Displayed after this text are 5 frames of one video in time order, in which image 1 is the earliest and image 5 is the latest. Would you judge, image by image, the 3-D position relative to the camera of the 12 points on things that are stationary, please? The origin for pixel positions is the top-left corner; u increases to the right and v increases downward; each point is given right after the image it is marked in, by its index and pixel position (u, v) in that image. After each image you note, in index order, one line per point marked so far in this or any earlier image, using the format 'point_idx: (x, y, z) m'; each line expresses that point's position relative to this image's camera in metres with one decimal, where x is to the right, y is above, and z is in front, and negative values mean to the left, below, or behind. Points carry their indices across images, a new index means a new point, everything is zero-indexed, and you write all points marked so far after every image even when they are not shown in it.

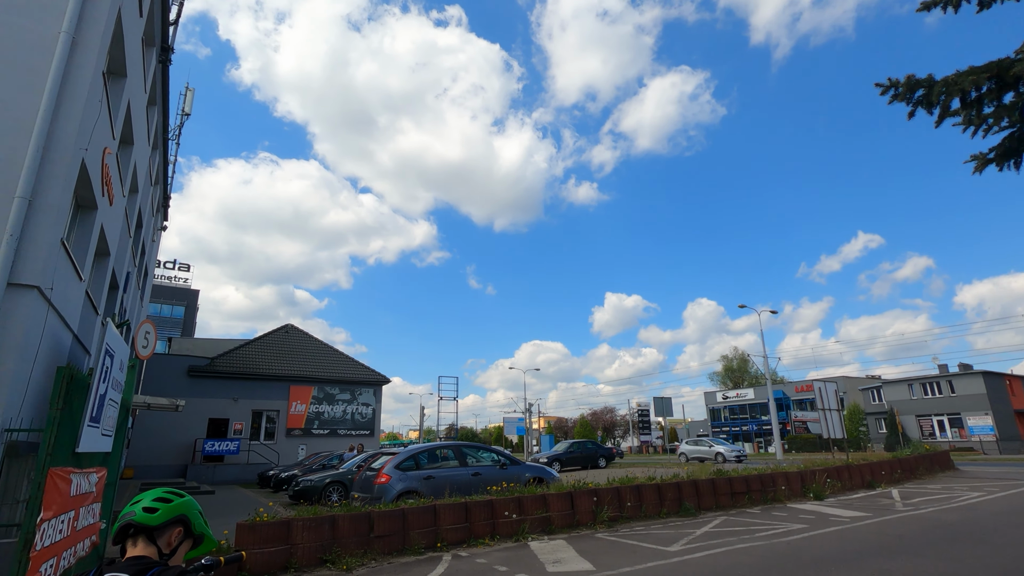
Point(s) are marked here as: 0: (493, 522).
0: (-0.3, -3.6, +8.3) m
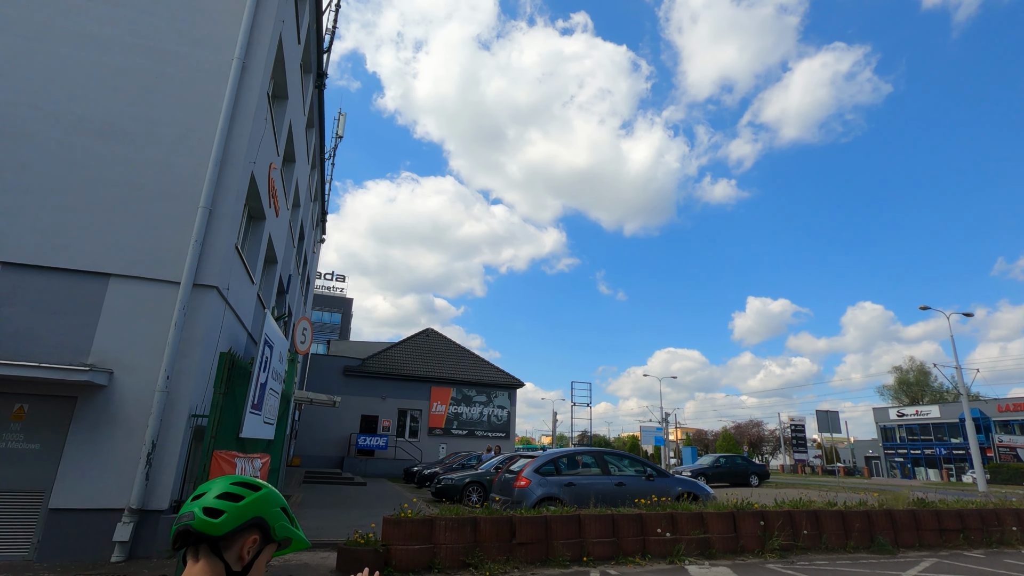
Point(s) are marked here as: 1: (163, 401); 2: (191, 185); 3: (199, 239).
0: (+1.8, -3.5, +7.5) m
1: (-5.2, -1.7, +8.0) m
2: (-5.4, +1.7, +9.0) m
3: (-5.1, +0.8, +8.7) m
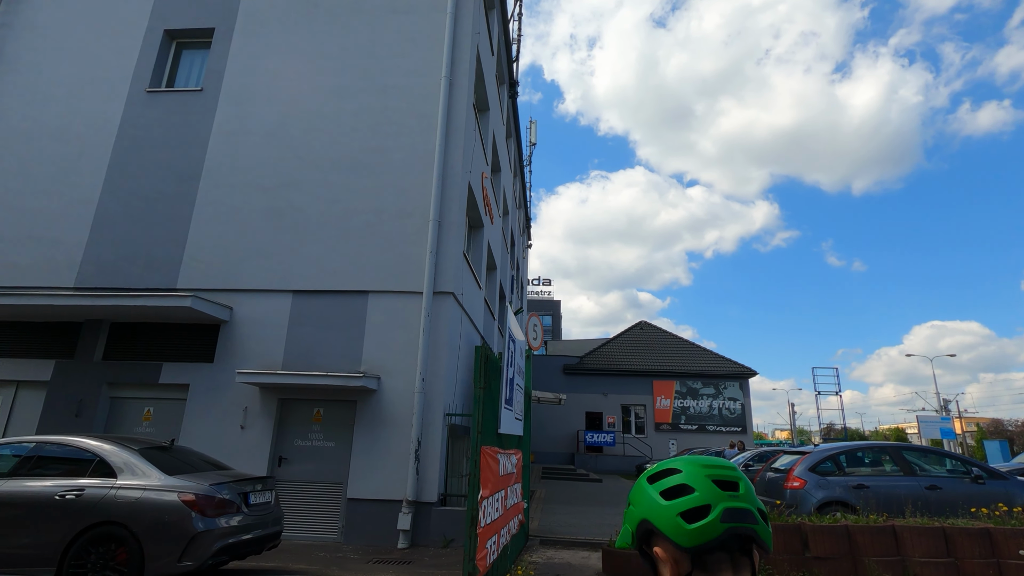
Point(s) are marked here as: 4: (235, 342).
0: (+5.1, -2.9, +5.6) m
1: (-1.4, -1.8, +8.7) m
2: (-1.6, +1.6, +9.7) m
3: (-1.4, +0.7, +9.4) m
4: (-4.8, -0.9, +9.3) m
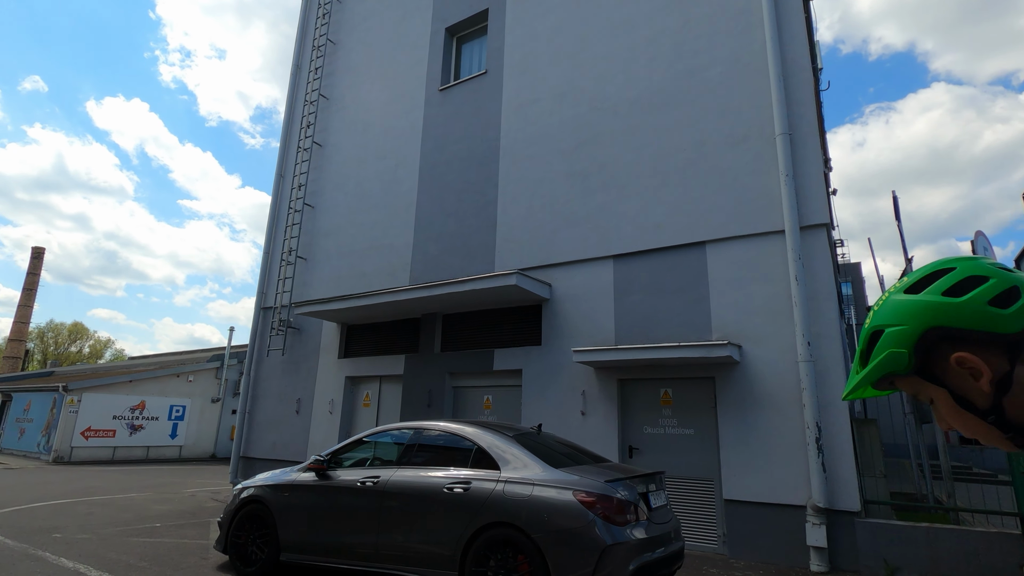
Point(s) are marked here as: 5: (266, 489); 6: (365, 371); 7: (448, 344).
0: (+8.1, -1.3, +0.7) m
1: (+3.6, -1.0, +6.4) m
2: (+3.4, +2.4, +7.5) m
3: (+3.6, +1.5, +7.0) m
4: (+0.8, -0.5, +8.5) m
5: (-2.6, -2.1, +5.7) m
6: (-2.9, -1.6, +10.5) m
7: (-1.2, -1.0, +9.7) m
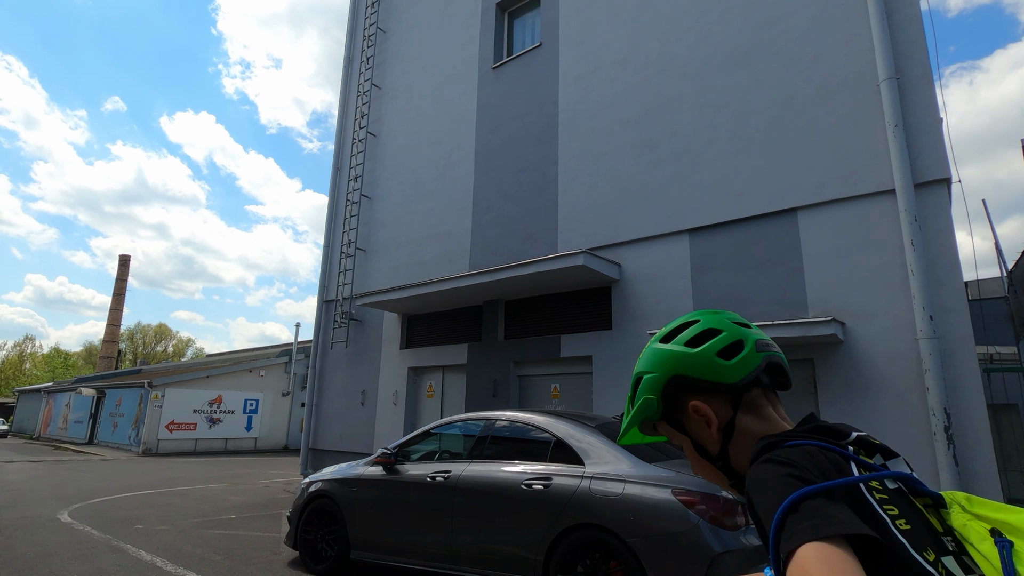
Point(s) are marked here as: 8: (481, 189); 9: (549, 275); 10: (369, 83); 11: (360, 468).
0: (+8.3, -0.9, -0.6) m
1: (+4.4, -0.6, +5.5) m
2: (+4.2, +2.8, +6.5) m
3: (+4.4, +1.9, +6.1) m
4: (+1.8, -0.2, +7.9) m
5: (-1.8, -2.0, +5.4) m
6: (-1.6, -1.4, +10.3) m
7: (0.0, -0.8, +9.3) m
8: (-0.6, +1.9, +10.3) m
9: (+0.6, +0.2, +8.0) m
10: (-3.6, +5.1, +13.4) m
11: (-1.5, -1.8, +5.4) m
